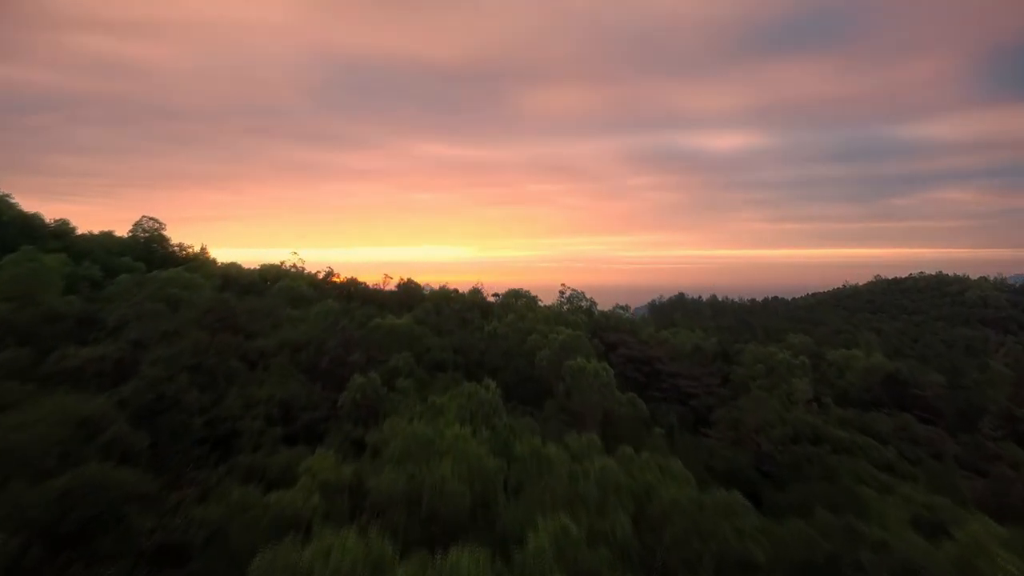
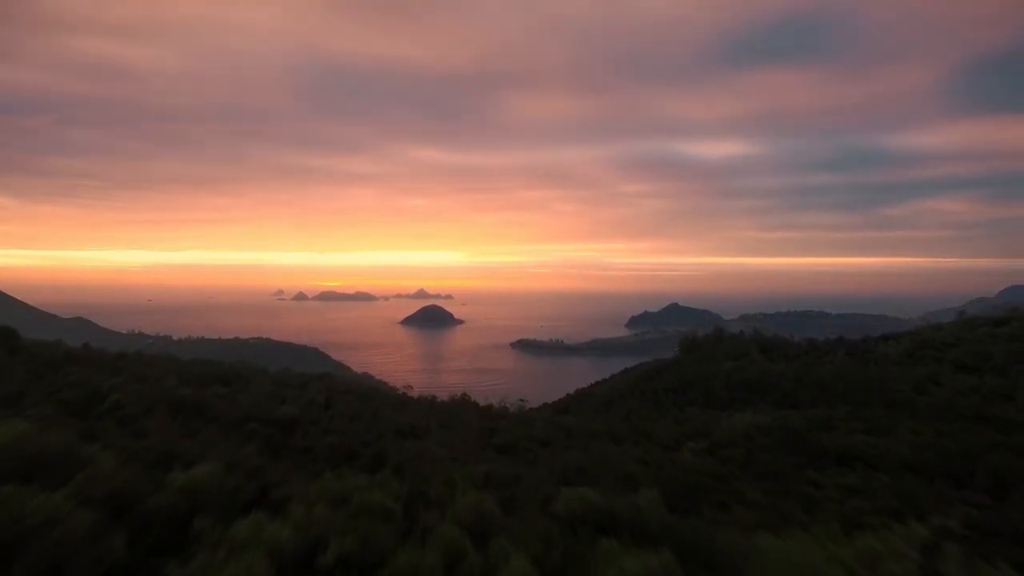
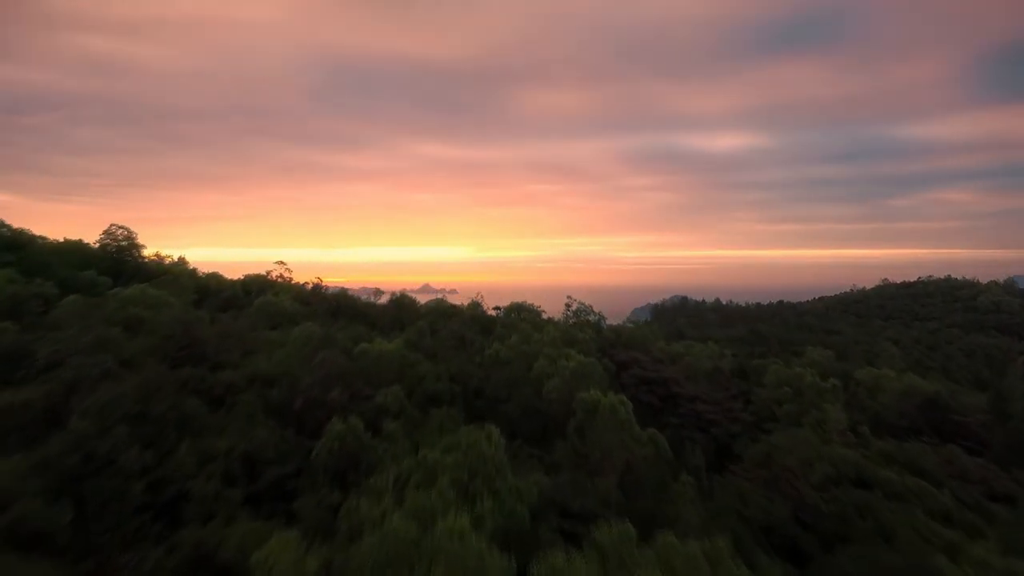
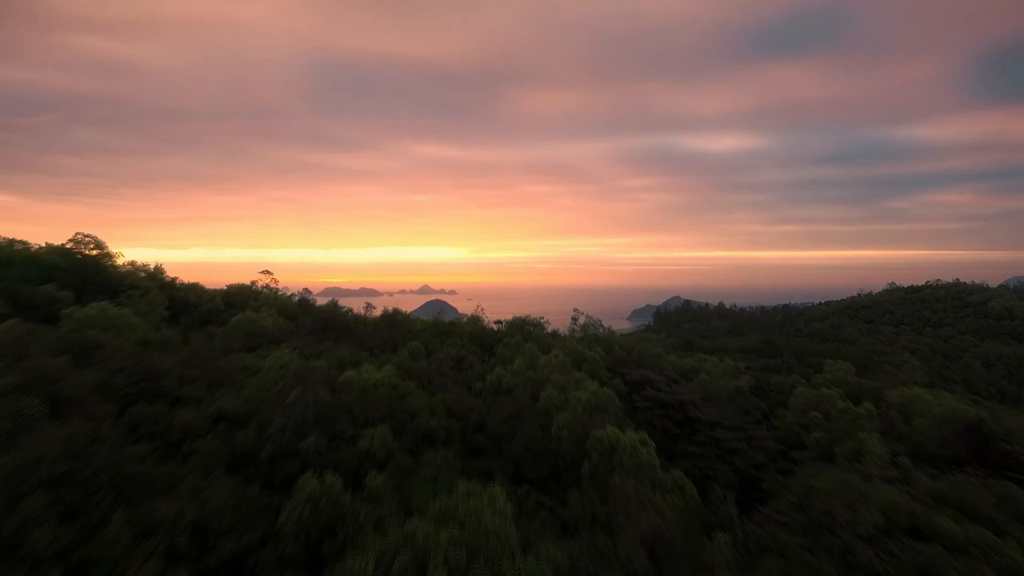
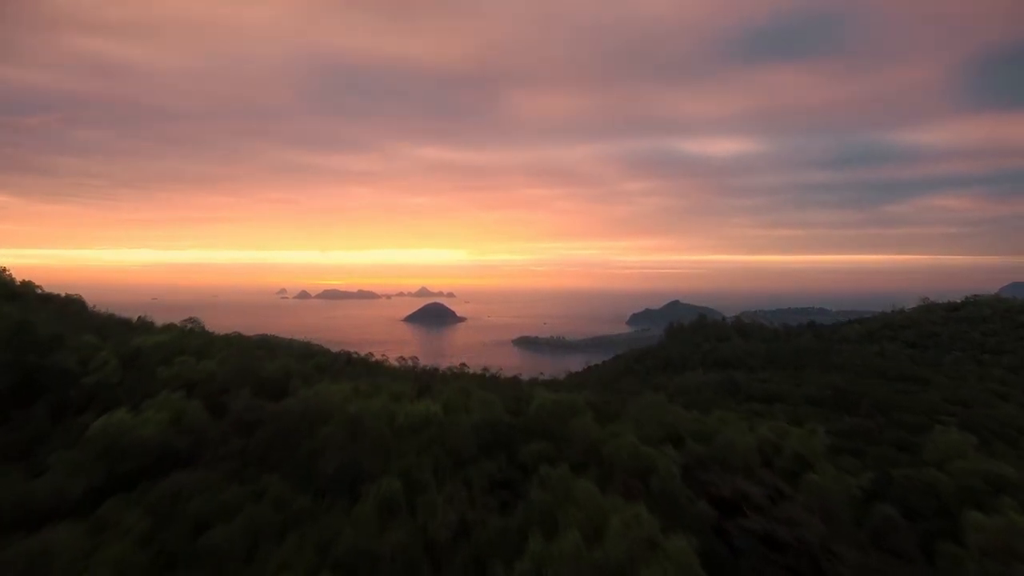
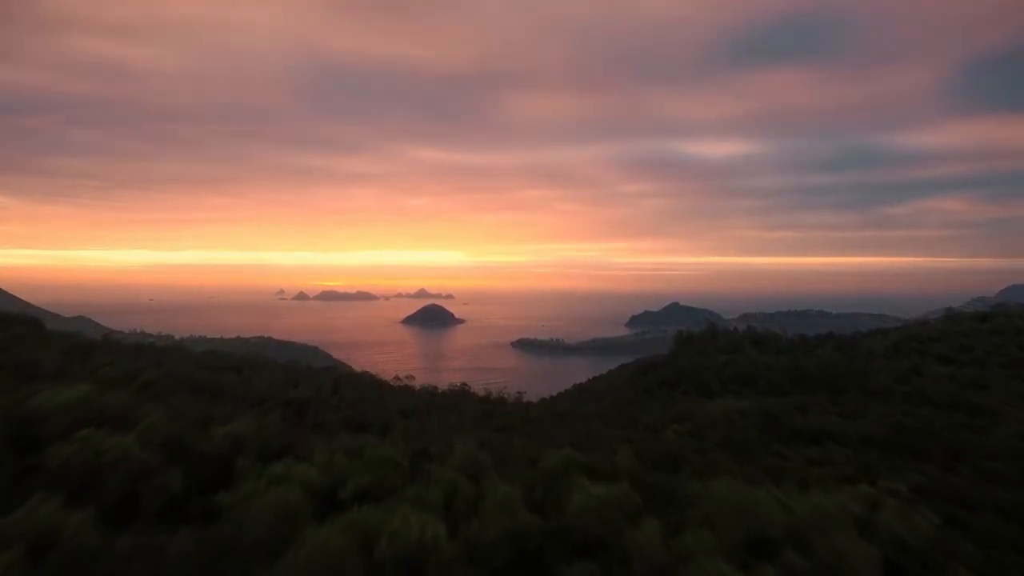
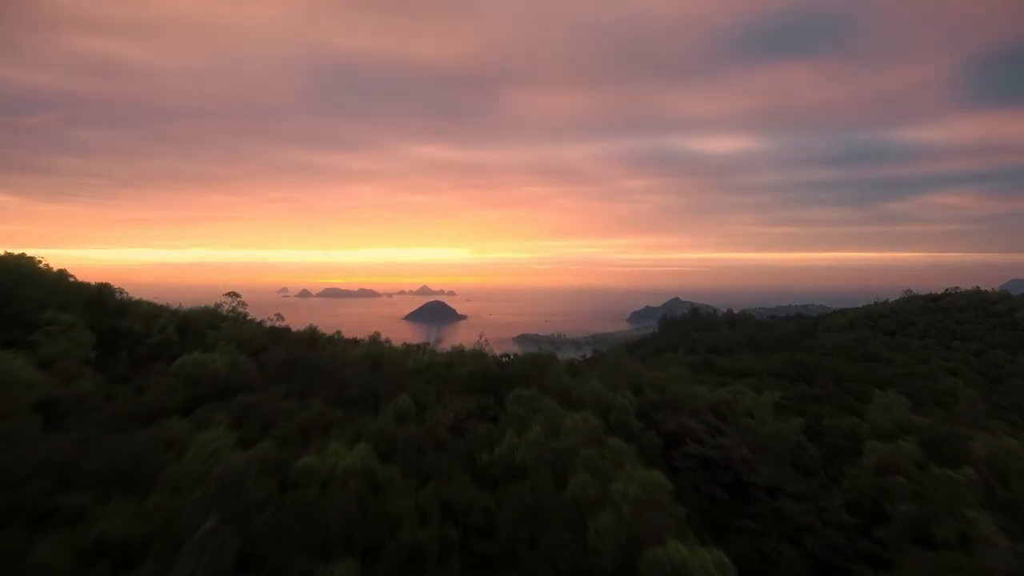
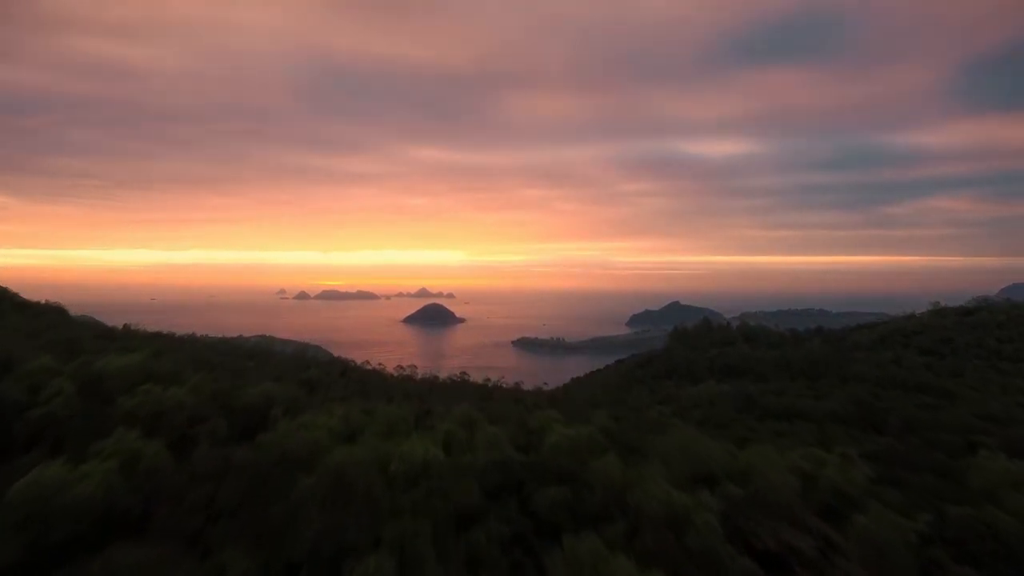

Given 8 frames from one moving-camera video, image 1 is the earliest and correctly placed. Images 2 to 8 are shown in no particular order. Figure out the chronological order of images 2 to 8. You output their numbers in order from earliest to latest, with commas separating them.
3, 4, 7, 5, 8, 6, 2
